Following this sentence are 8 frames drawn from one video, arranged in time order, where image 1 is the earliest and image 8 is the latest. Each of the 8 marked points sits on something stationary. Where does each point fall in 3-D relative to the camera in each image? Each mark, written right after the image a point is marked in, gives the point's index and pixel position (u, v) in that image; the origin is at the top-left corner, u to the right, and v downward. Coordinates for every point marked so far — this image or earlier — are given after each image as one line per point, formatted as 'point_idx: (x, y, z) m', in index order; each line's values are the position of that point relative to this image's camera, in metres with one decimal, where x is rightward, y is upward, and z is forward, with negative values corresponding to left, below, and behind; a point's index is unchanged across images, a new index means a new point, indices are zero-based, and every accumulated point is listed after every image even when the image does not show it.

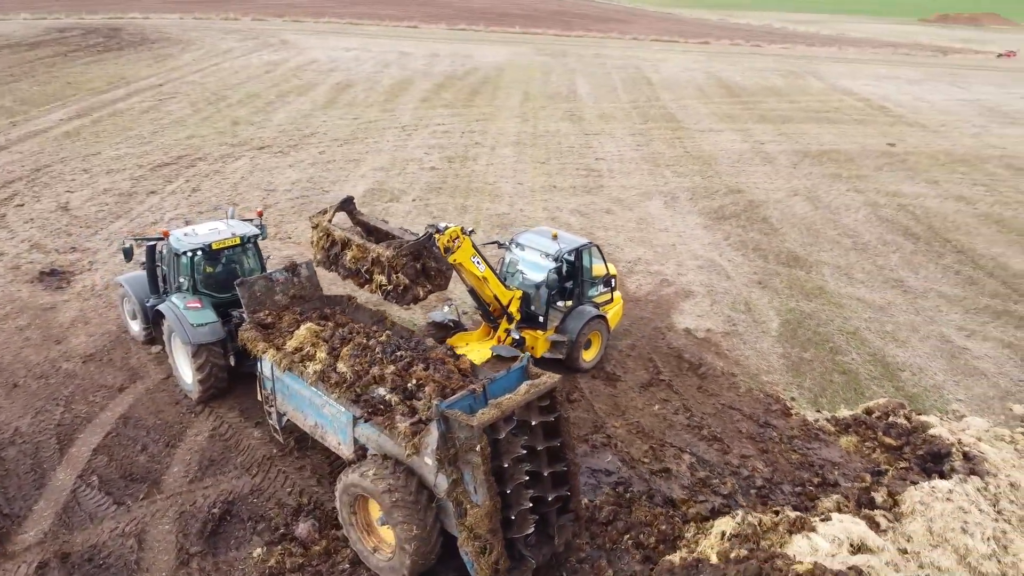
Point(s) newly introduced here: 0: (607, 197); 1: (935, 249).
0: (+1.8, +1.8, +15.6) m
1: (+7.0, +0.7, +13.4) m
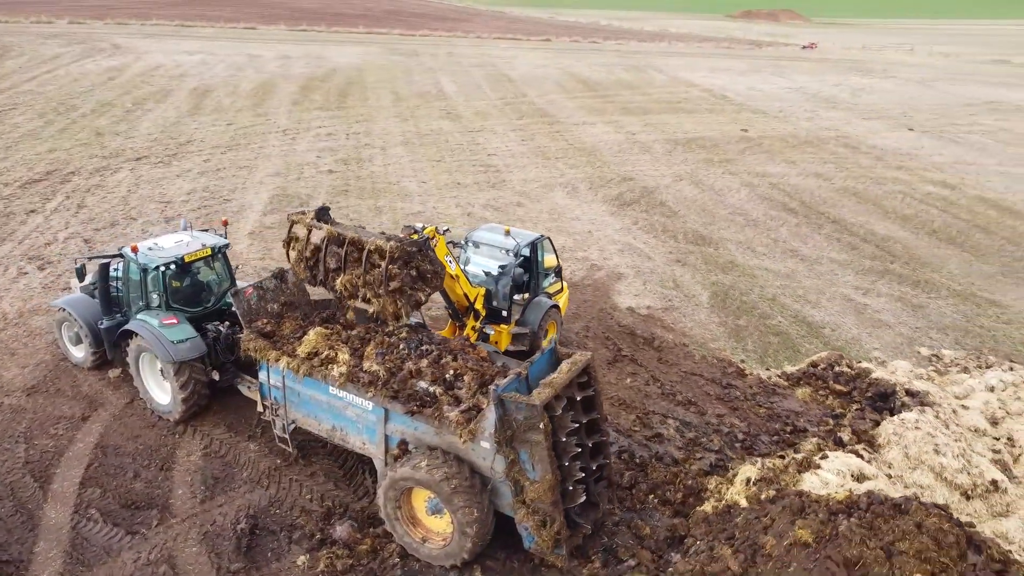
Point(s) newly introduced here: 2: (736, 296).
0: (0.0, +1.9, +16.1) m
1: (+5.6, +1.3, +15.0) m
2: (+3.2, -0.1, +11.6) m
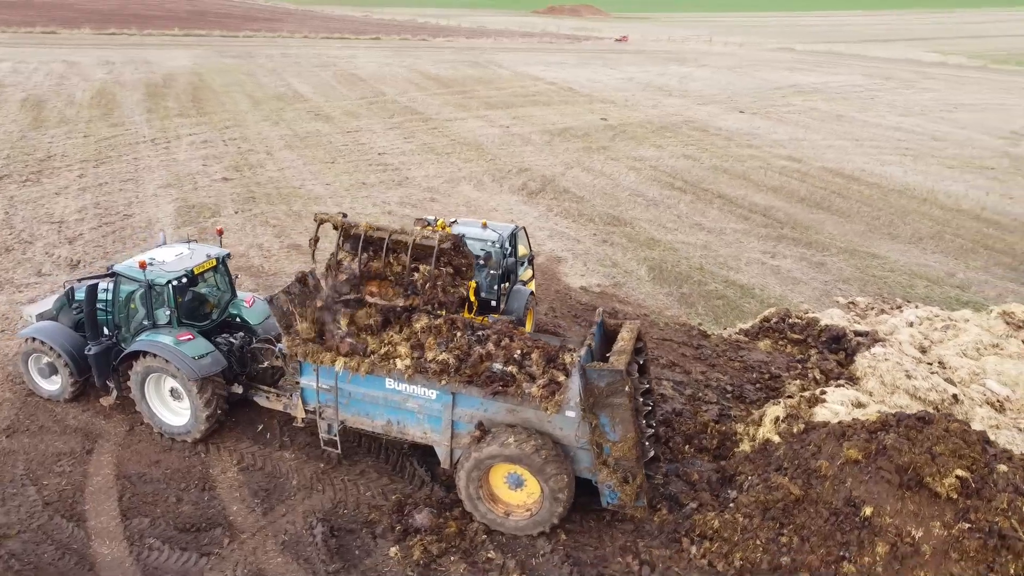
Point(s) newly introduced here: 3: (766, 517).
0: (-1.9, +2.0, +16.3) m
1: (+3.9, +1.9, +16.5) m
2: (+2.5, +0.3, +12.6) m
3: (+2.1, -1.9, +6.7) m
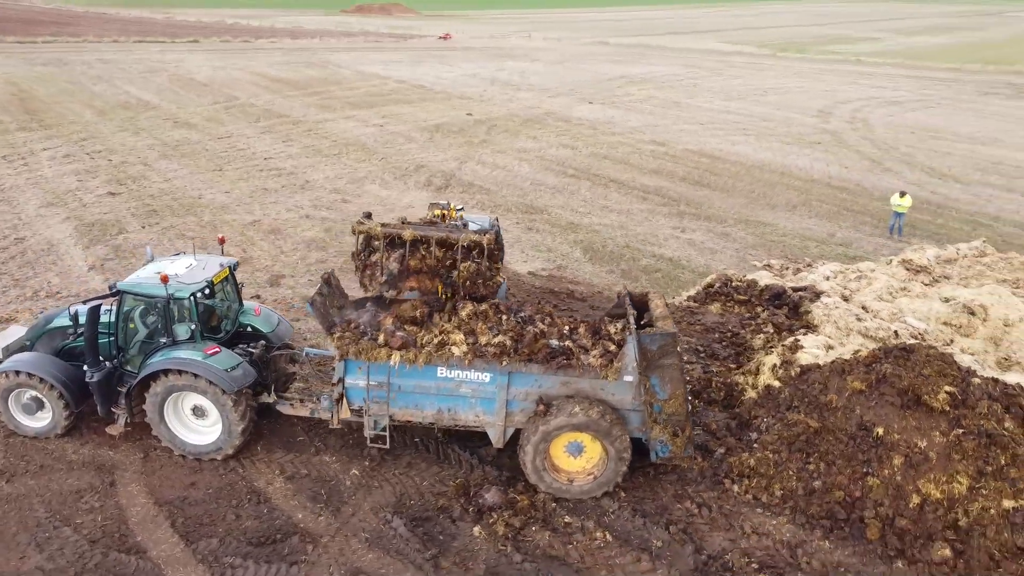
0: (-3.7, +2.0, +16.0) m
1: (+1.8, +2.3, +17.5) m
2: (+1.5, +0.7, +13.4) m
3: (+2.6, -1.5, +7.6) m
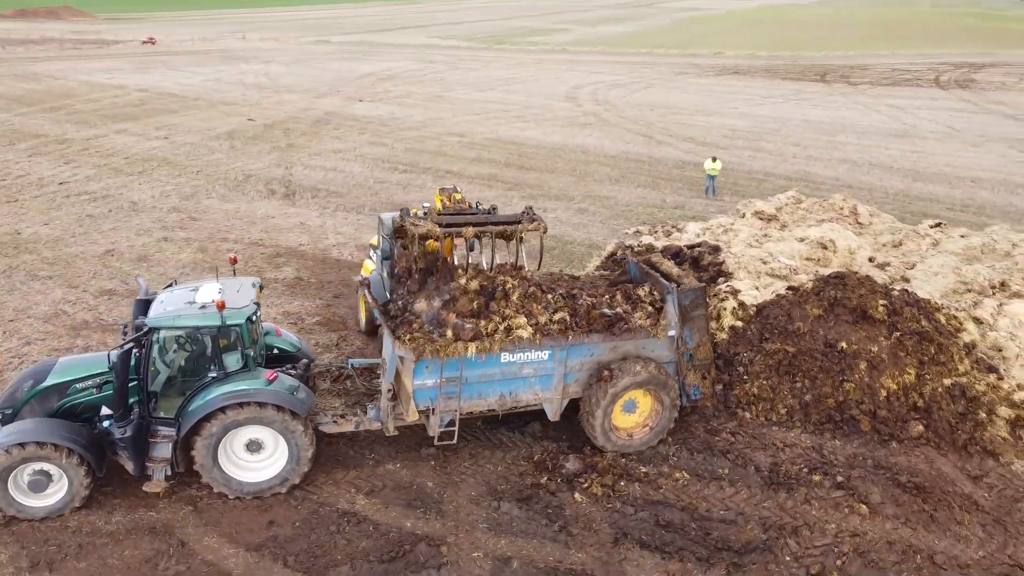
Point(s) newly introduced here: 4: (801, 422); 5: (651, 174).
0: (-6.3, +1.4, +14.5) m
1: (-1.7, +2.5, +17.8) m
2: (-0.4, +0.9, +13.9) m
3: (+3.0, -0.9, +8.9) m
4: (+3.0, -1.4, +8.5) m
5: (+3.2, +2.6, +18.8) m
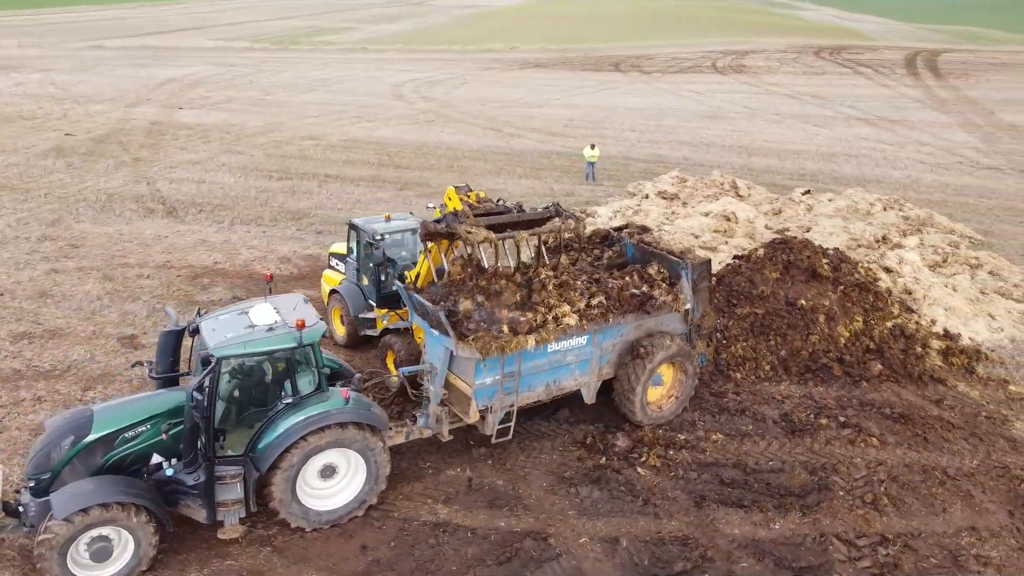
0: (-7.7, +0.8, +12.8) m
1: (-4.2, +2.3, +17.1) m
2: (-1.8, +0.9, +13.7) m
3: (+2.9, -0.5, +9.7) m
4: (+3.2, -1.0, +9.4) m
5: (+0.3, +2.9, +19.3) m
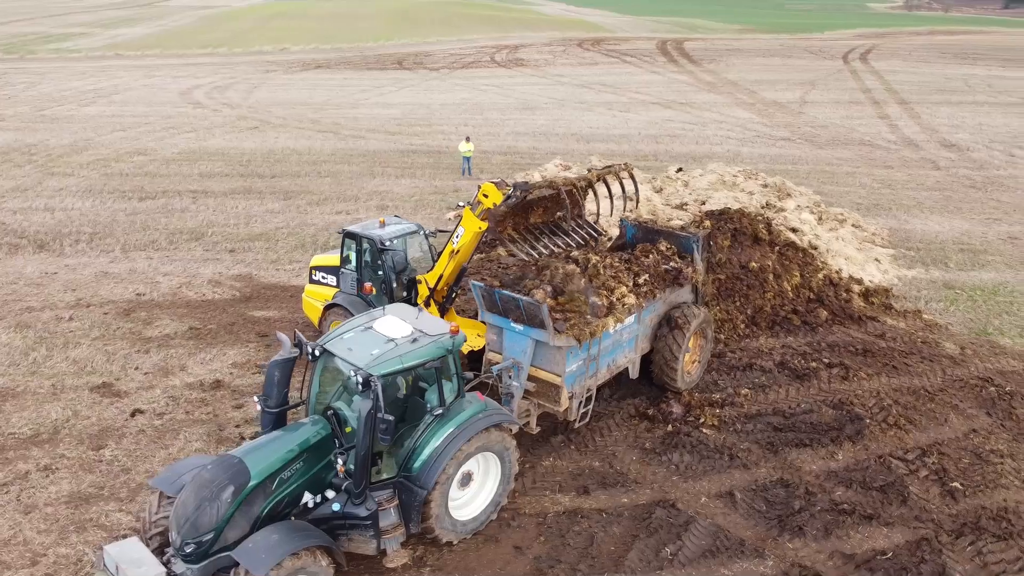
0: (-8.3, -0.1, +10.5) m
1: (-6.4, +1.8, +15.6) m
2: (-3.0, +0.7, +13.1) m
3: (+2.8, -0.1, +10.7) m
4: (+3.2, -0.5, +10.4) m
5: (-2.8, +2.9, +19.0) m
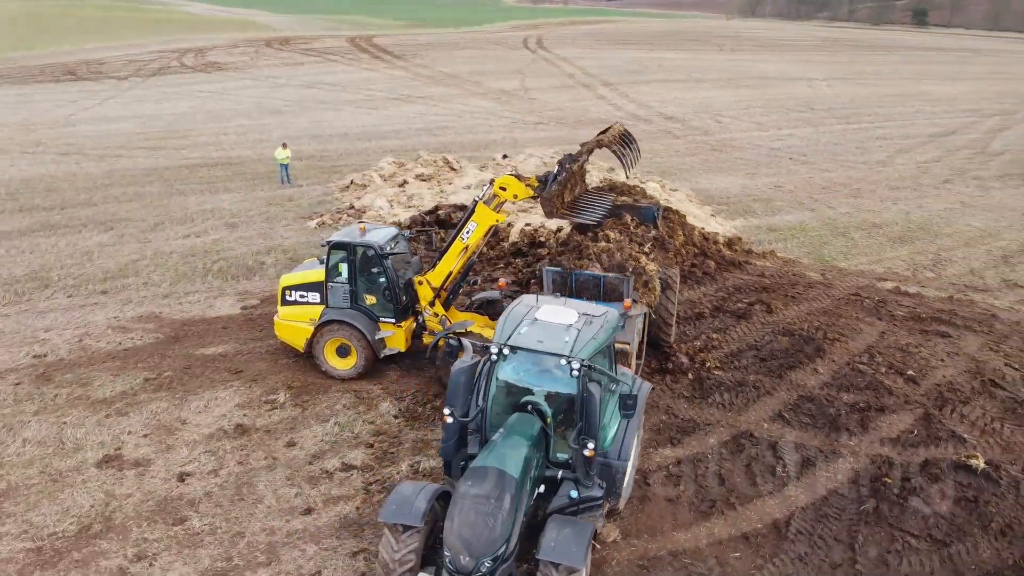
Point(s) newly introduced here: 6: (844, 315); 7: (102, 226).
0: (-8.2, -1.2, +7.5) m
1: (-8.7, +0.7, +12.9) m
2: (-4.4, +0.3, +11.8) m
3: (+1.9, +0.4, +11.8) m
4: (+2.4, 0.0, +11.7) m
5: (-6.8, +2.3, +17.3) m
6: (+4.5, -0.4, +11.0) m
7: (-7.1, +1.1, +13.9) m
